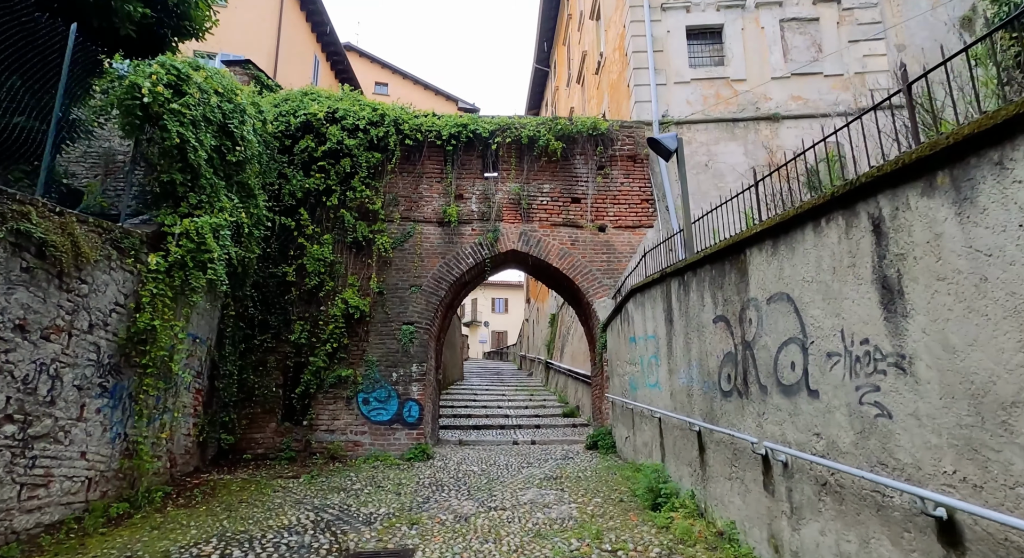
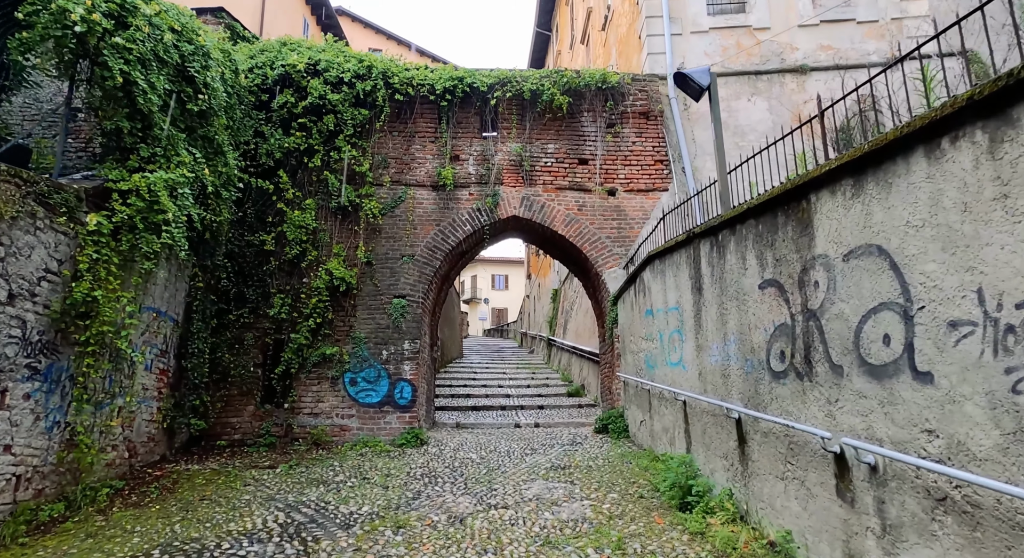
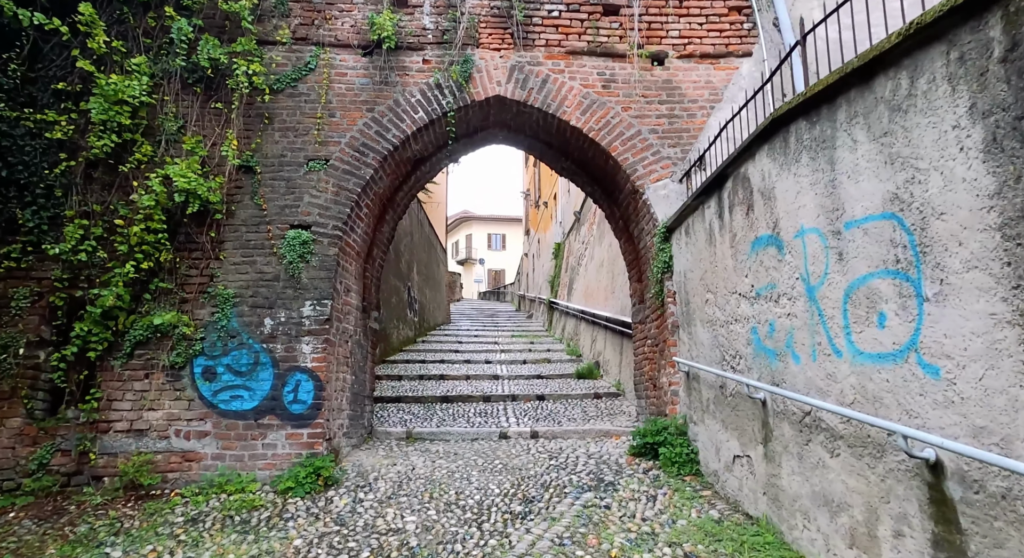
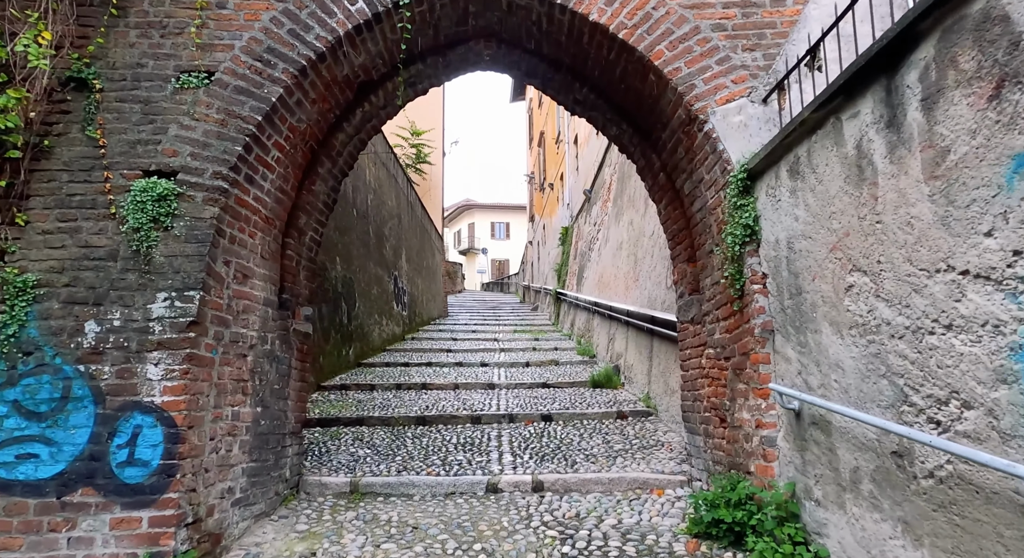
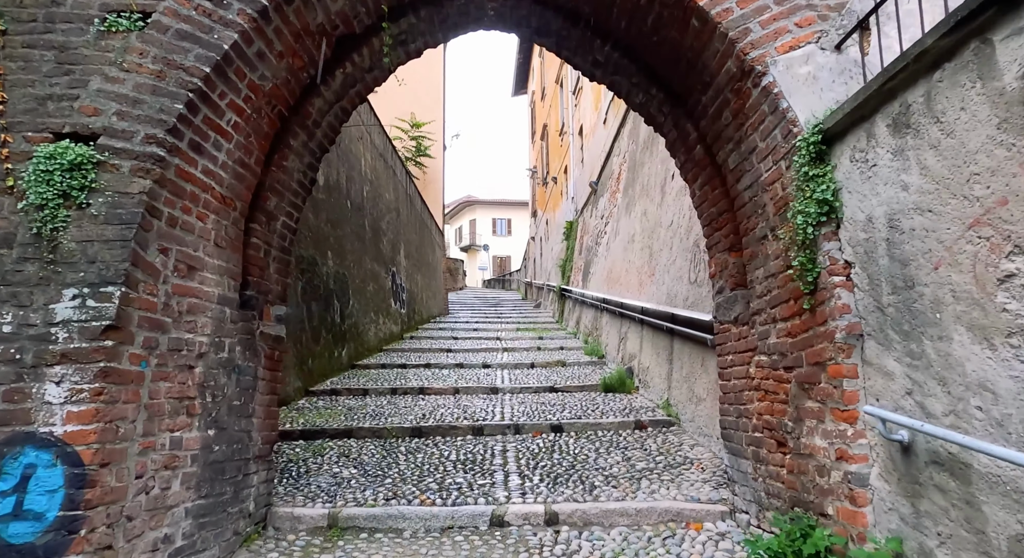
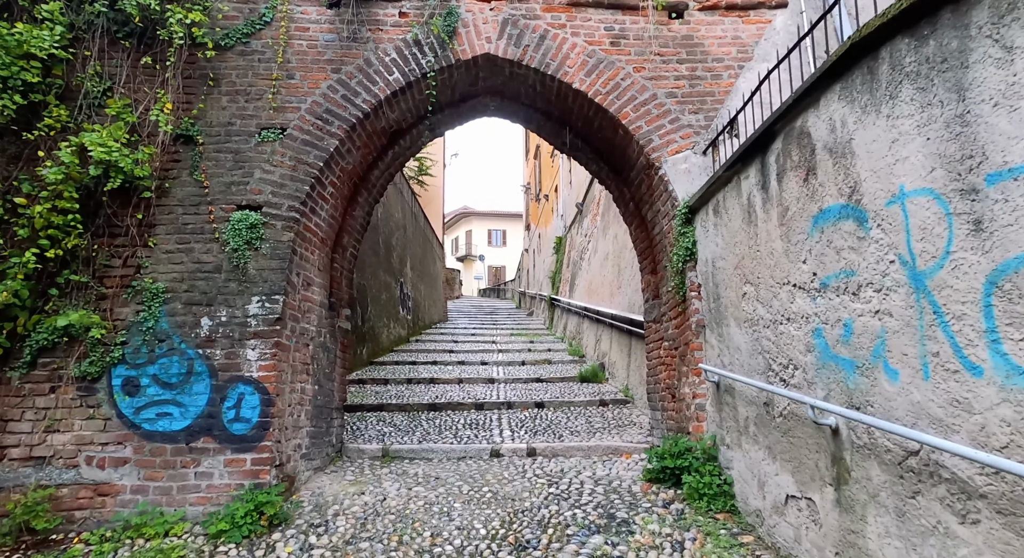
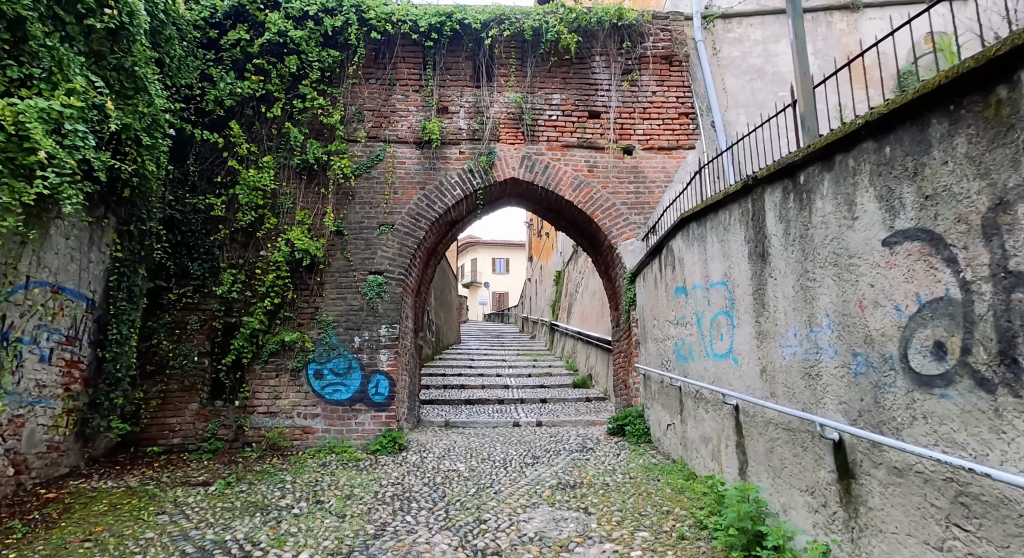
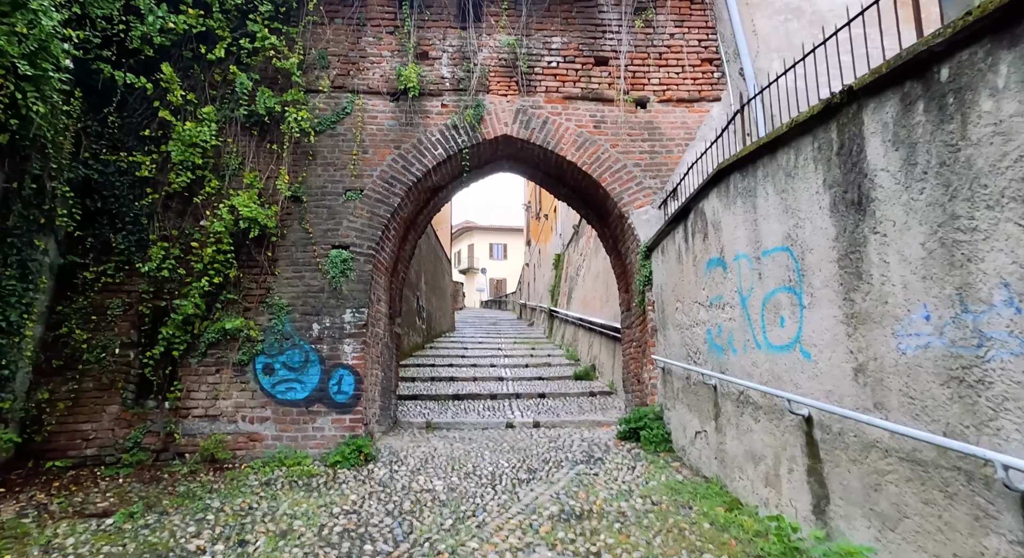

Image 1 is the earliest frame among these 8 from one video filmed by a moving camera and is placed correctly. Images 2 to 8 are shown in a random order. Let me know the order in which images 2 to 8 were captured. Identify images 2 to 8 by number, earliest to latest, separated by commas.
2, 7, 8, 3, 6, 4, 5
